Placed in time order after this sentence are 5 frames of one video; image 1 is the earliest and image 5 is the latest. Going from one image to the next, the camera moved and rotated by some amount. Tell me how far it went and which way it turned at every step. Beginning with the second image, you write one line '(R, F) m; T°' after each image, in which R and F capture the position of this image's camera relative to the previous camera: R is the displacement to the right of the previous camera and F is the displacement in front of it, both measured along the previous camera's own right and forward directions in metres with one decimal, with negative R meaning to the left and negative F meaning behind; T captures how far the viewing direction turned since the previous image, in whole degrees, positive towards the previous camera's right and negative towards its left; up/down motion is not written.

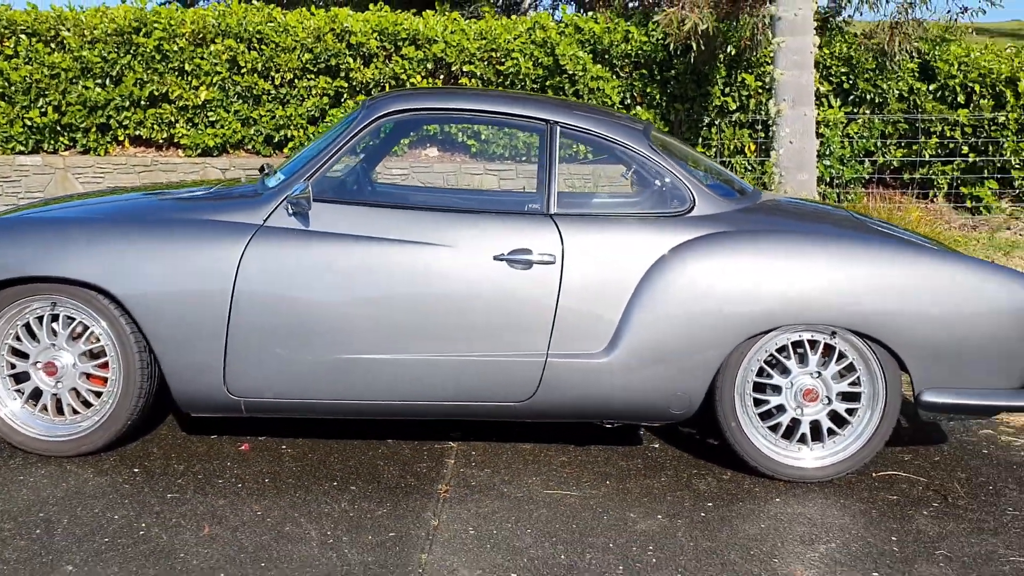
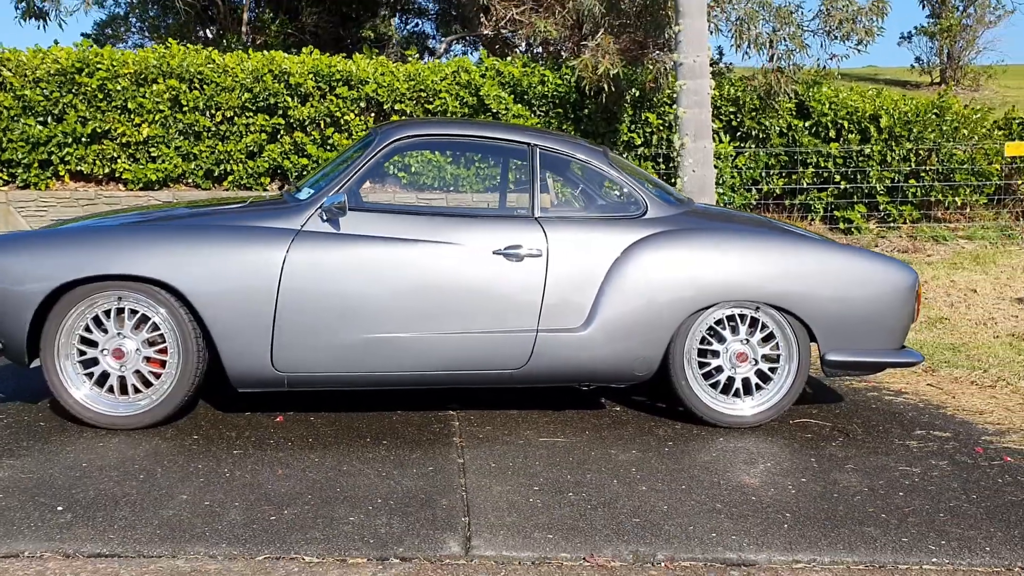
(-0.5, -0.8) m; +7°
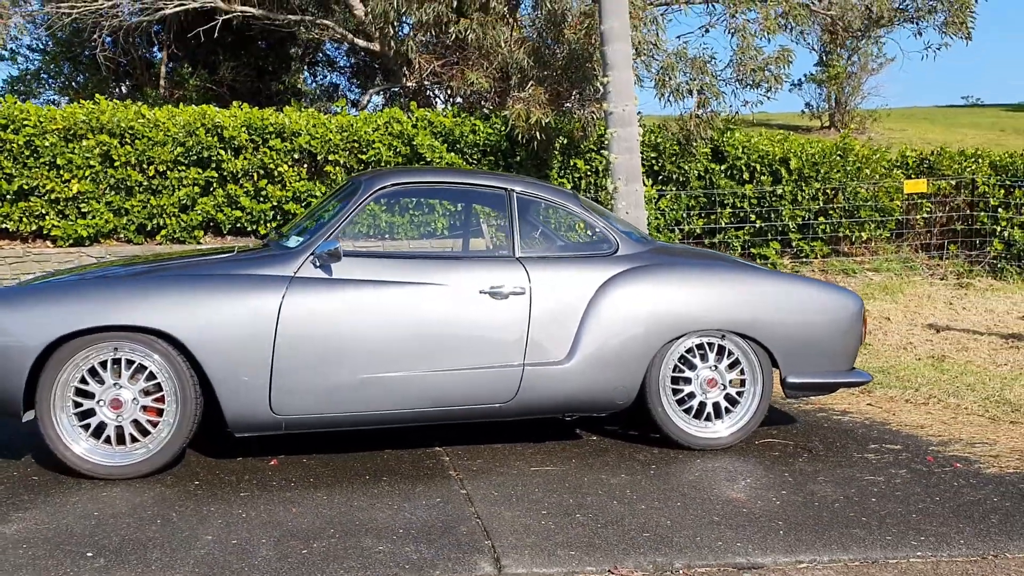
(-0.4, -0.2) m; +6°
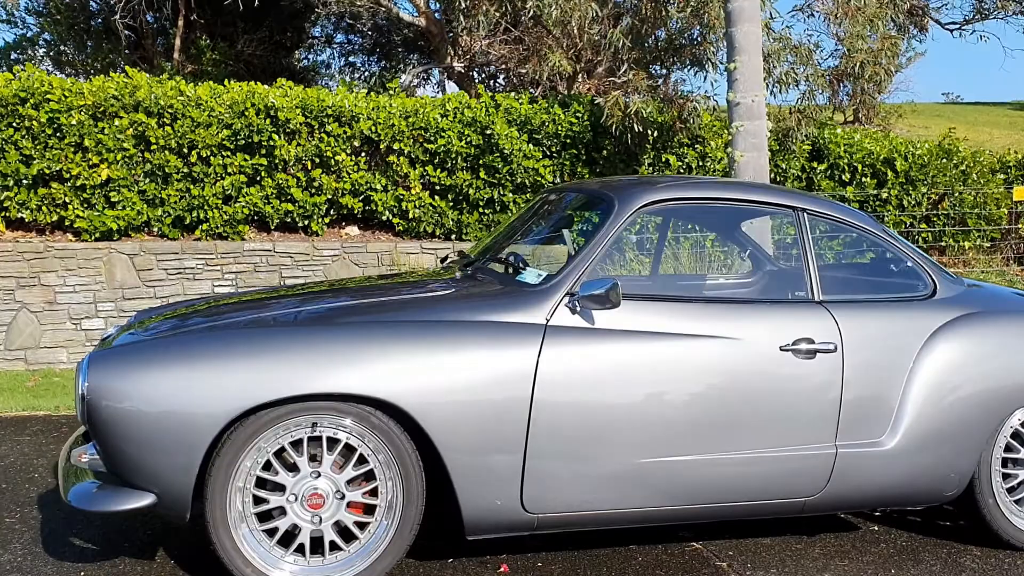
(-1.3, +1.2) m; +3°
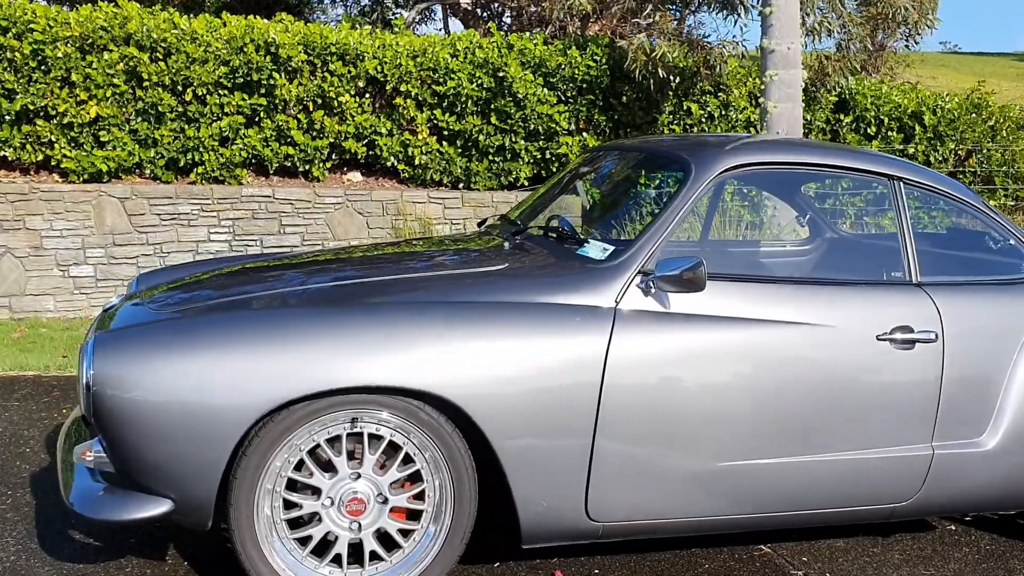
(-0.2, +0.4) m; +1°
